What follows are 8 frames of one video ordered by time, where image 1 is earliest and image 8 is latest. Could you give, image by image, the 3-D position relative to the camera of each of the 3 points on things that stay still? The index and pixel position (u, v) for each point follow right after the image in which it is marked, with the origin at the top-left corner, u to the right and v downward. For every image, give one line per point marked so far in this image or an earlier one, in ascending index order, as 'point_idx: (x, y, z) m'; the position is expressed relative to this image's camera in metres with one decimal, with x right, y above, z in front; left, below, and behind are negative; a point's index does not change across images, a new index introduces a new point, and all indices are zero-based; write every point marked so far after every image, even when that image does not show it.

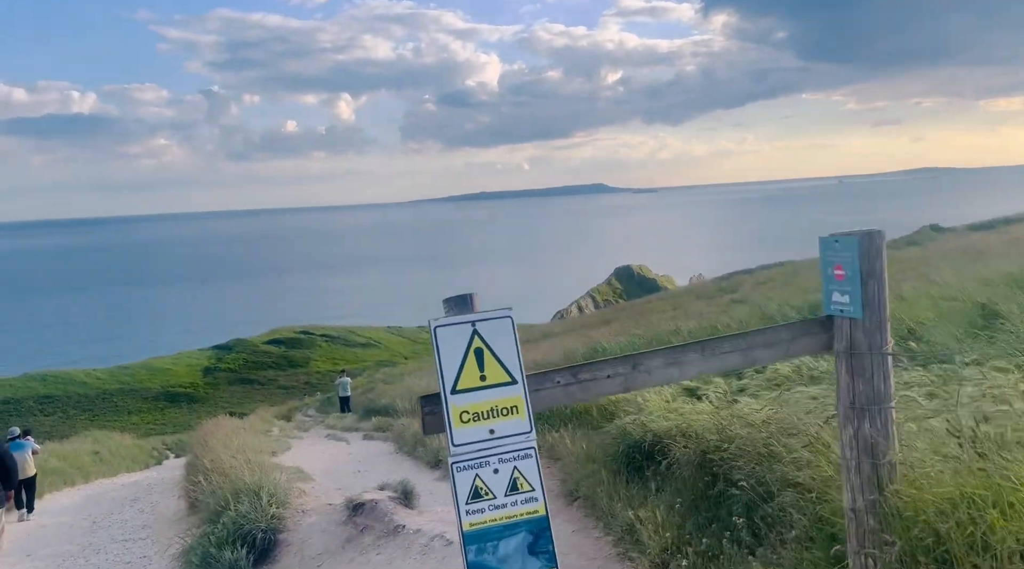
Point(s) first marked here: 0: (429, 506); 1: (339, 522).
0: (-0.7, -1.8, +7.9) m
1: (-1.4, -1.9, +7.8) m
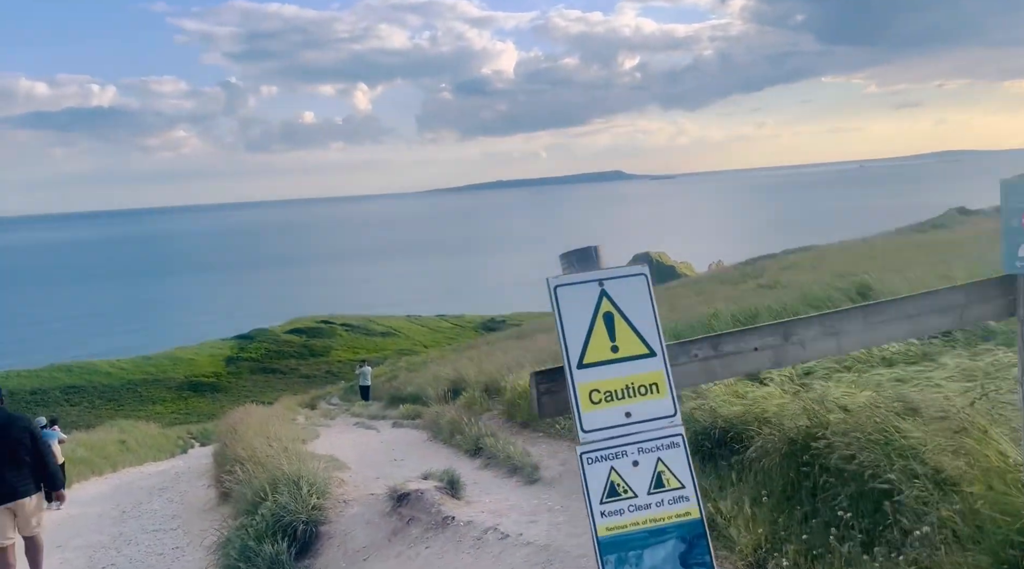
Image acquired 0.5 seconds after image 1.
0: (-0.3, -1.6, +7.5) m
1: (-1.0, -1.7, +7.4) m
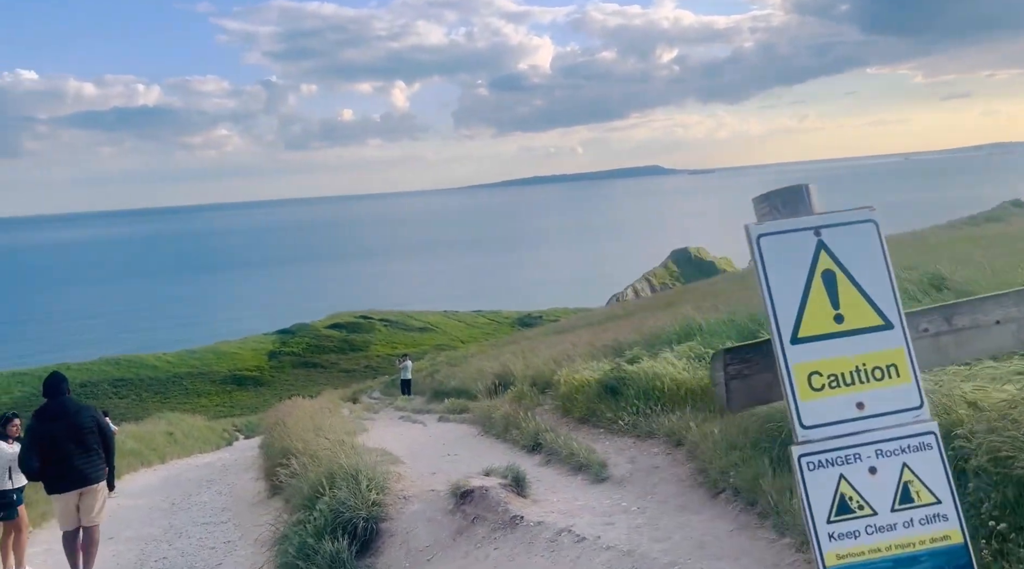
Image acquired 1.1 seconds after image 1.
0: (+0.2, -1.5, +7.1) m
1: (-0.5, -1.6, +7.0) m
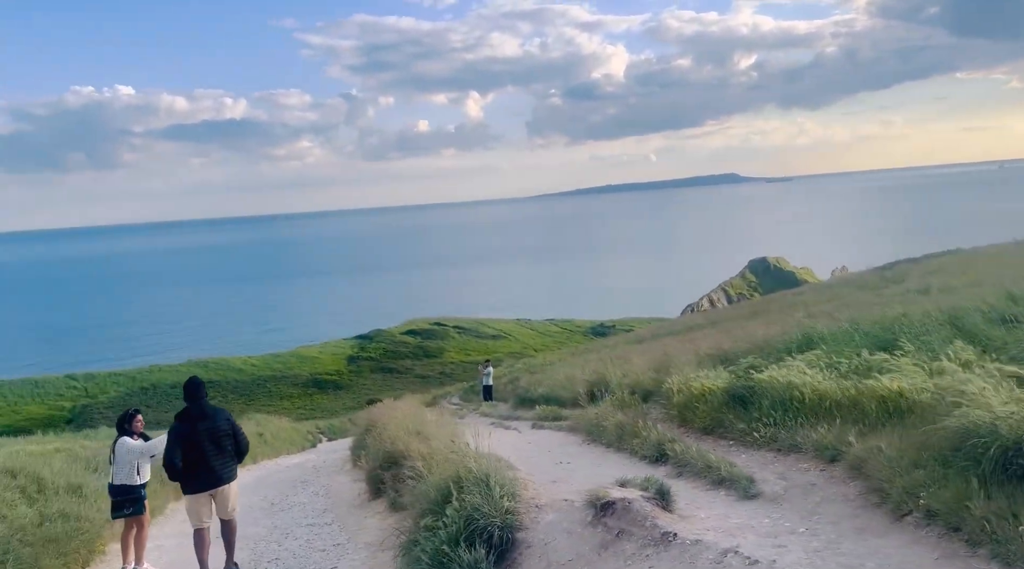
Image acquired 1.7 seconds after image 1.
0: (+1.2, -1.5, +6.5) m
1: (+0.5, -1.6, +6.5) m
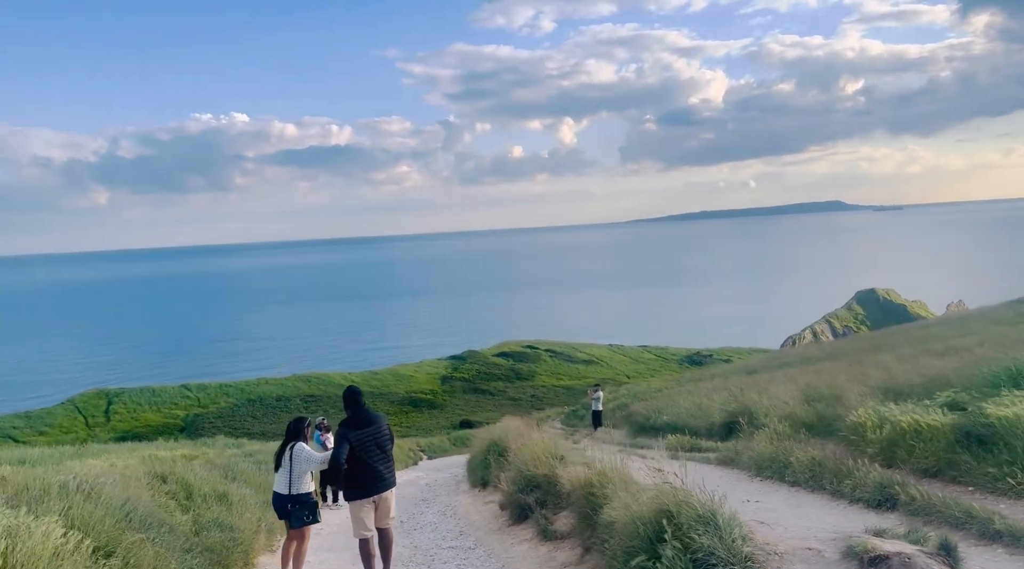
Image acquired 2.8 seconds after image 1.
0: (+2.6, -1.6, +5.4) m
1: (+1.9, -1.7, +5.4) m
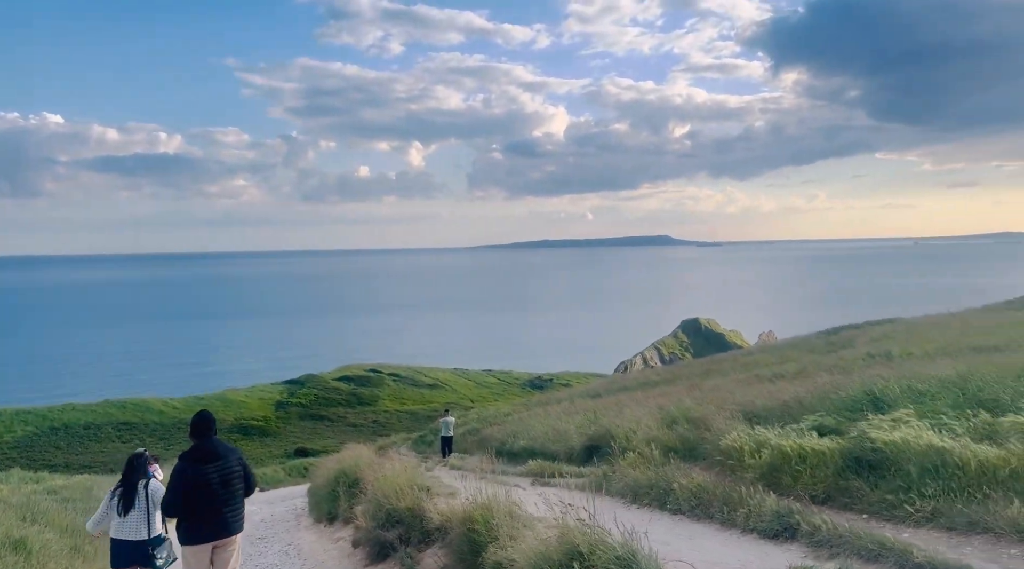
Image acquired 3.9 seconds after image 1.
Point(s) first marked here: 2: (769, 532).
0: (+2.1, -1.7, +5.0) m
1: (+1.4, -1.7, +5.0) m
2: (+2.1, -1.9, +7.7) m
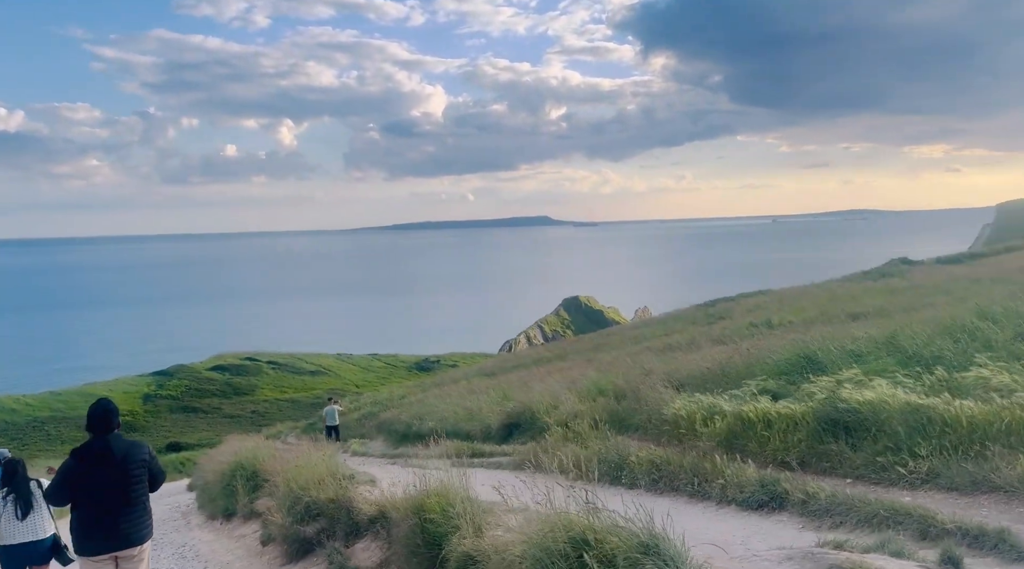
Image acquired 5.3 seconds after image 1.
0: (+2.2, -1.4, +4.5) m
1: (+1.5, -1.5, +4.4) m
2: (+1.8, -1.6, +7.1) m
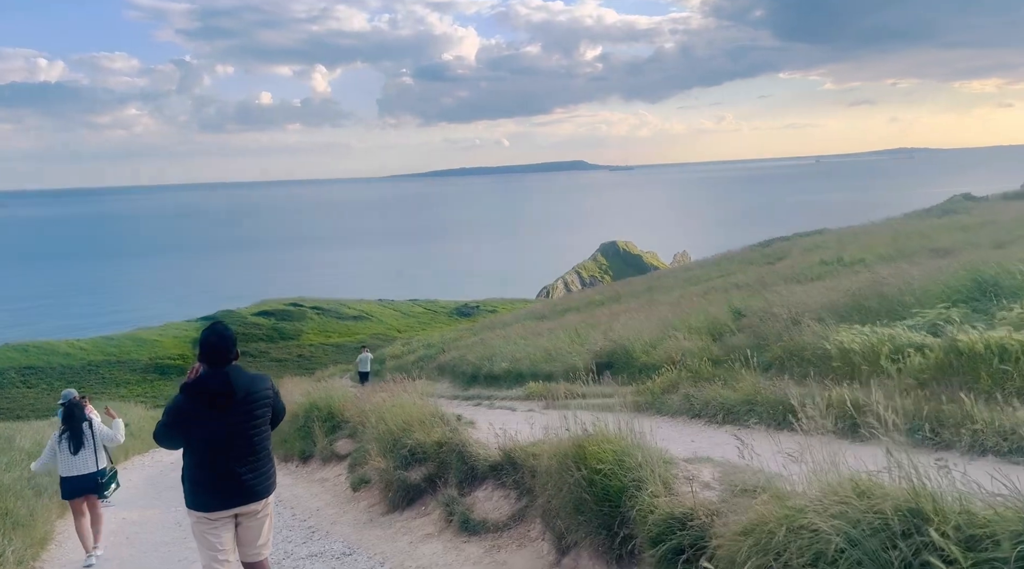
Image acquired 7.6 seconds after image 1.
0: (+3.3, -0.9, +2.8) m
1: (+2.6, -0.9, +2.6) m
2: (+3.0, -0.9, +5.4) m
